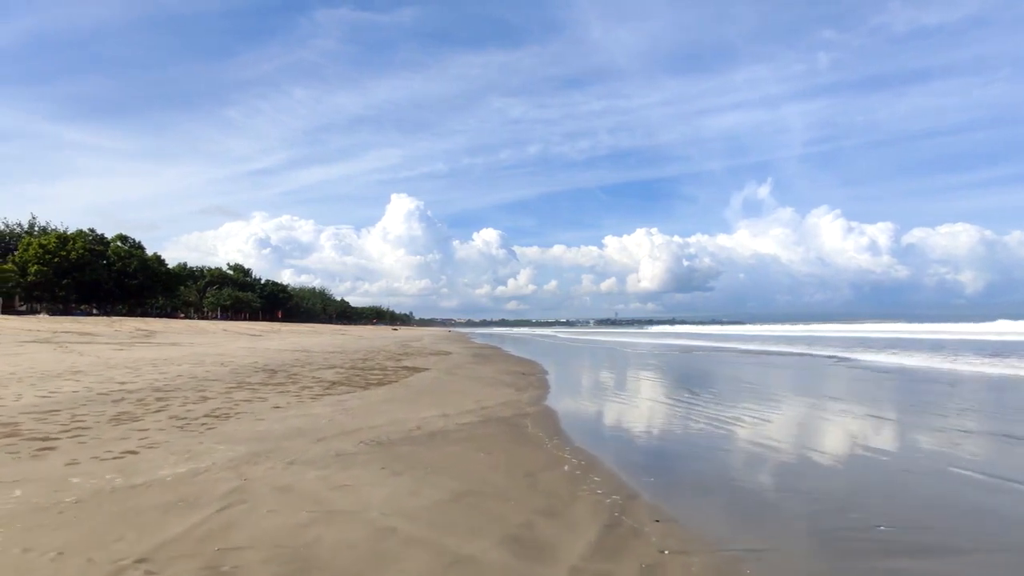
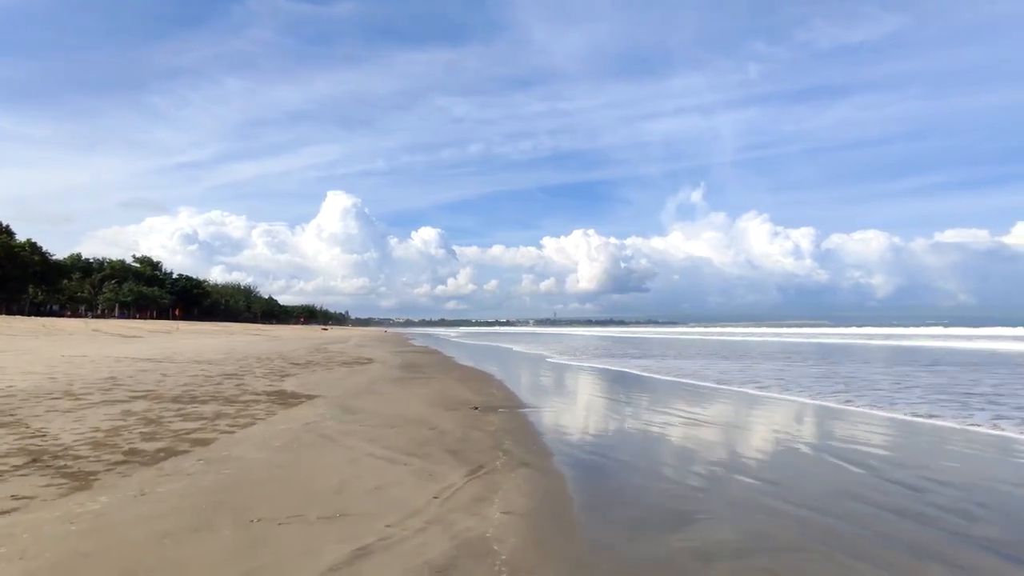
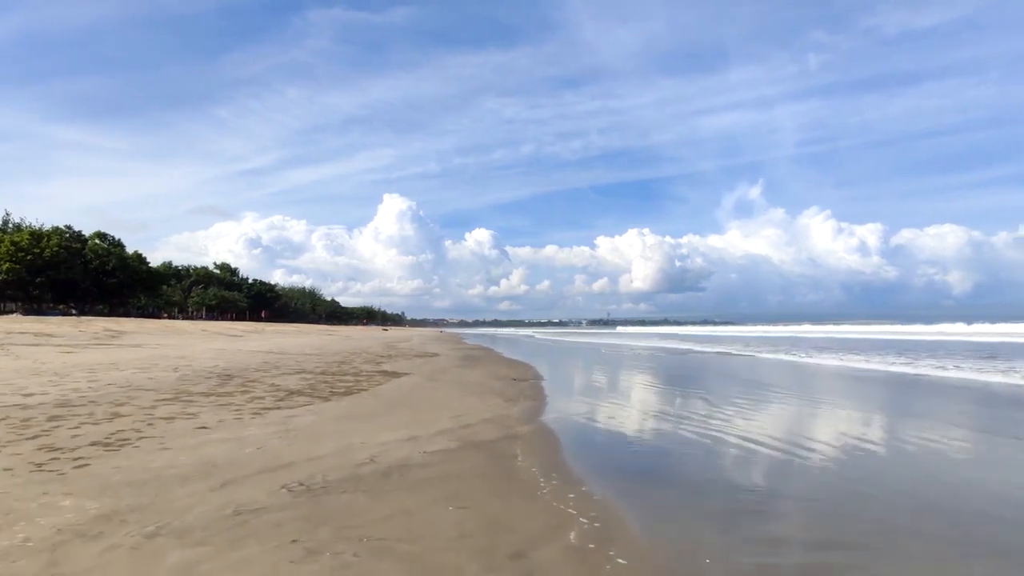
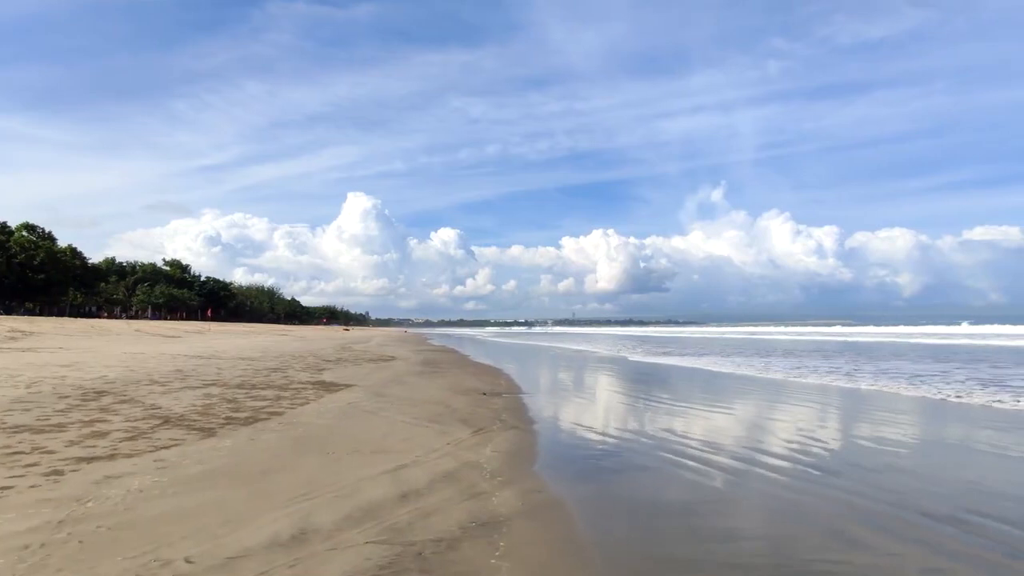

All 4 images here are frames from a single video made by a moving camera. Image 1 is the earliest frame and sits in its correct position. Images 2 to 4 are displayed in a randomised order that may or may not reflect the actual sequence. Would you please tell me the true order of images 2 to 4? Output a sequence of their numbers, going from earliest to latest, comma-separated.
3, 4, 2
